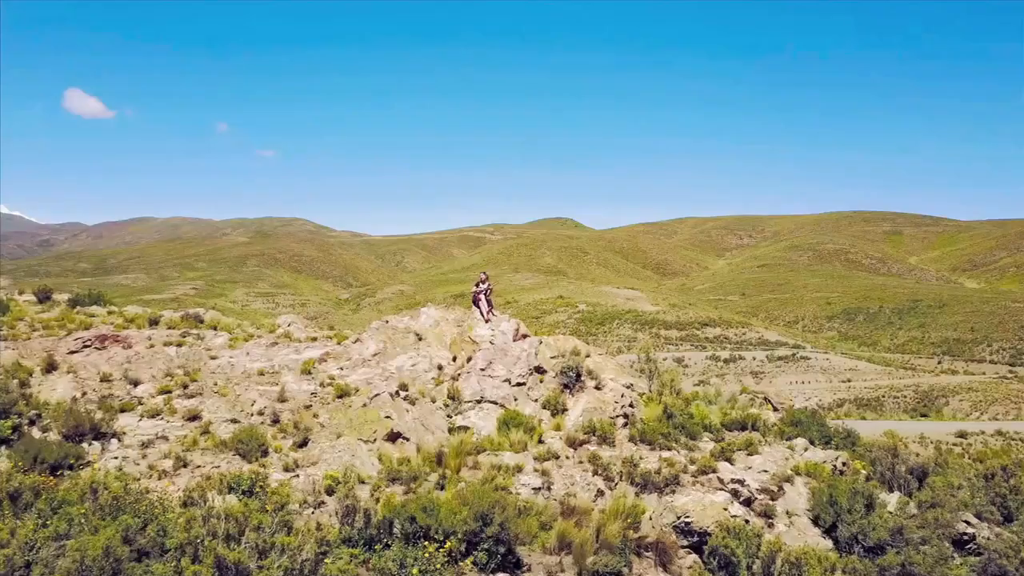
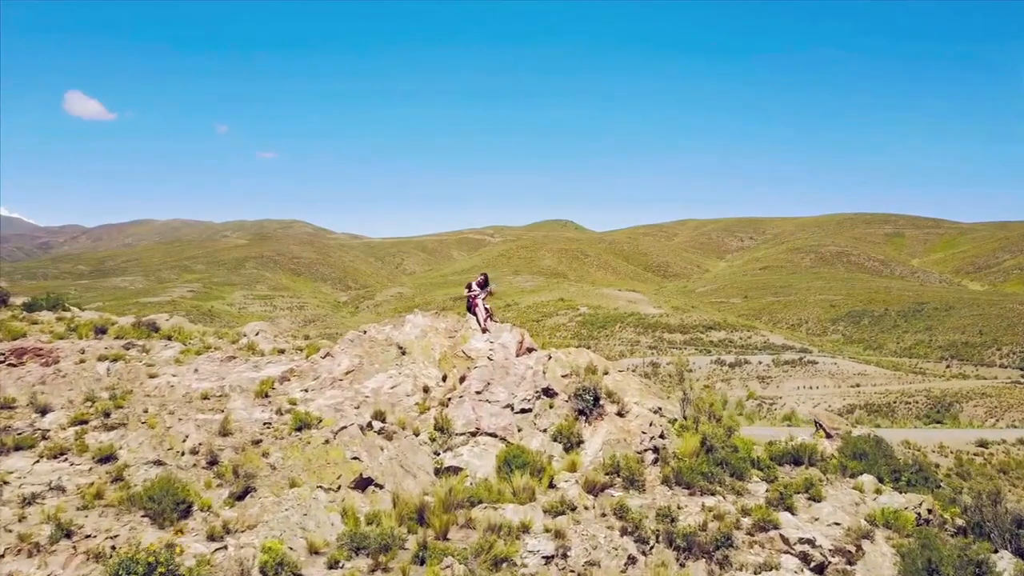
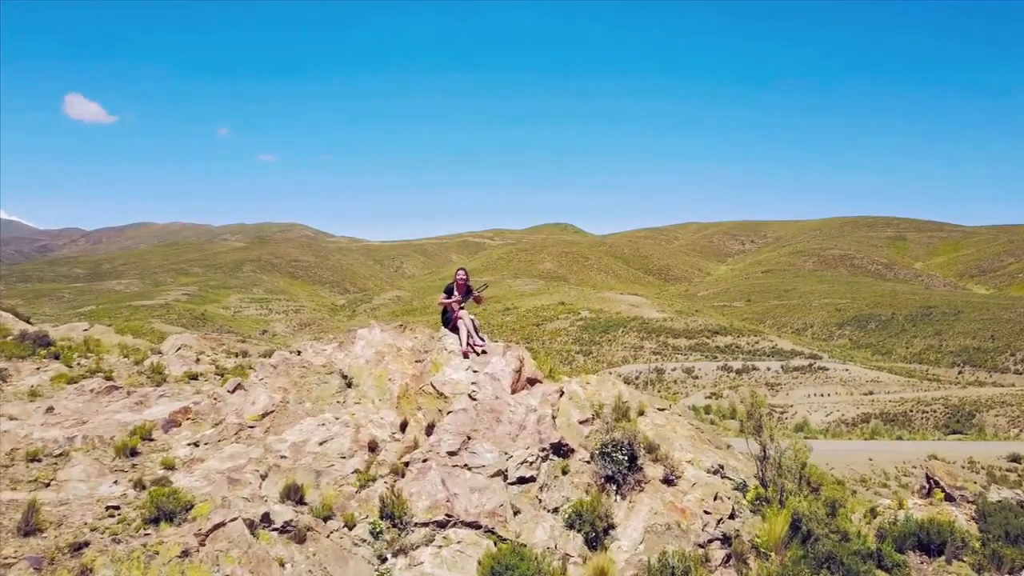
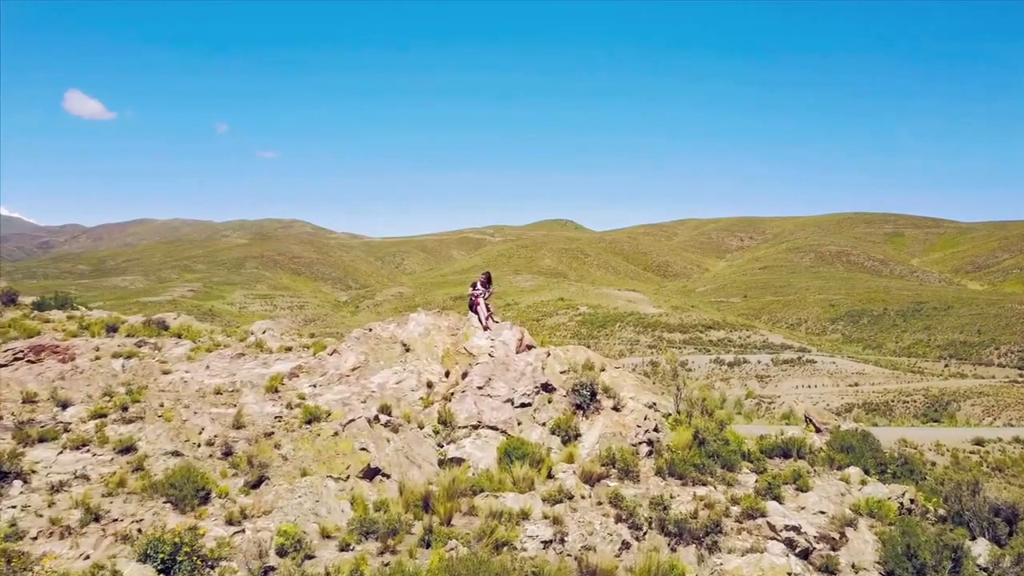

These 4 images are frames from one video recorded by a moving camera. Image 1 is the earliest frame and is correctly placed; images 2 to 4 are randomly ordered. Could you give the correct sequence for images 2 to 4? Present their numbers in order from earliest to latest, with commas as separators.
4, 2, 3
